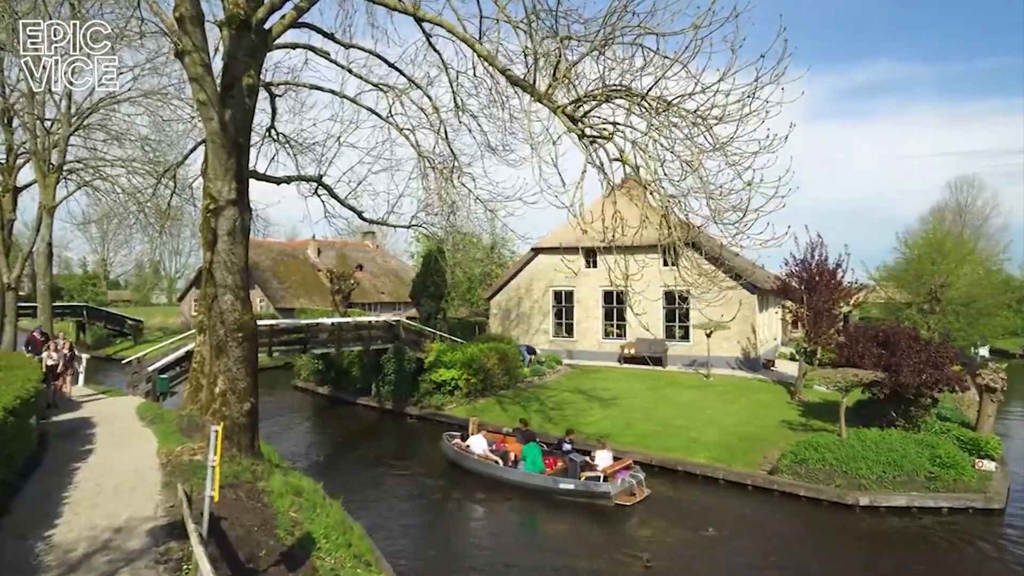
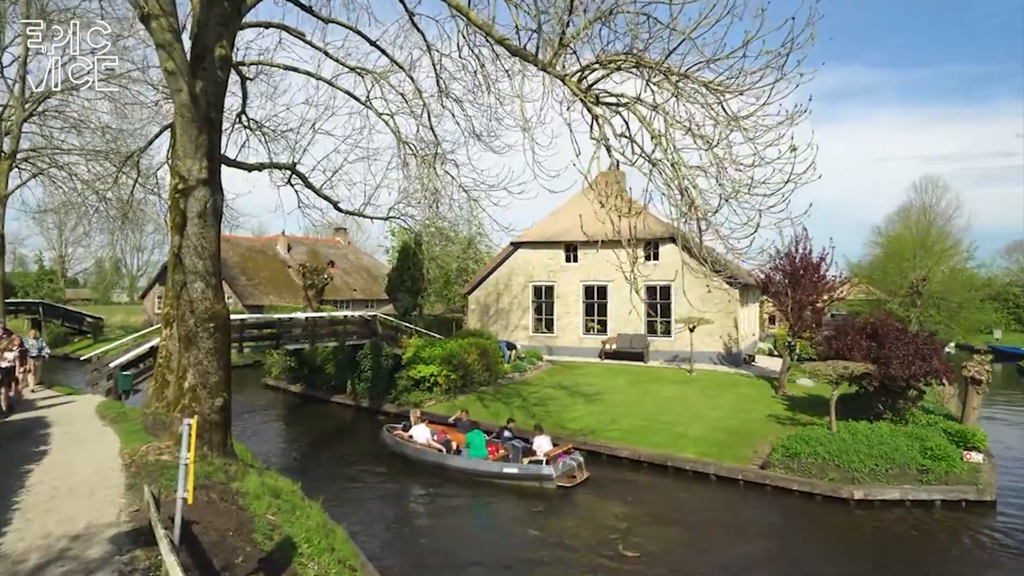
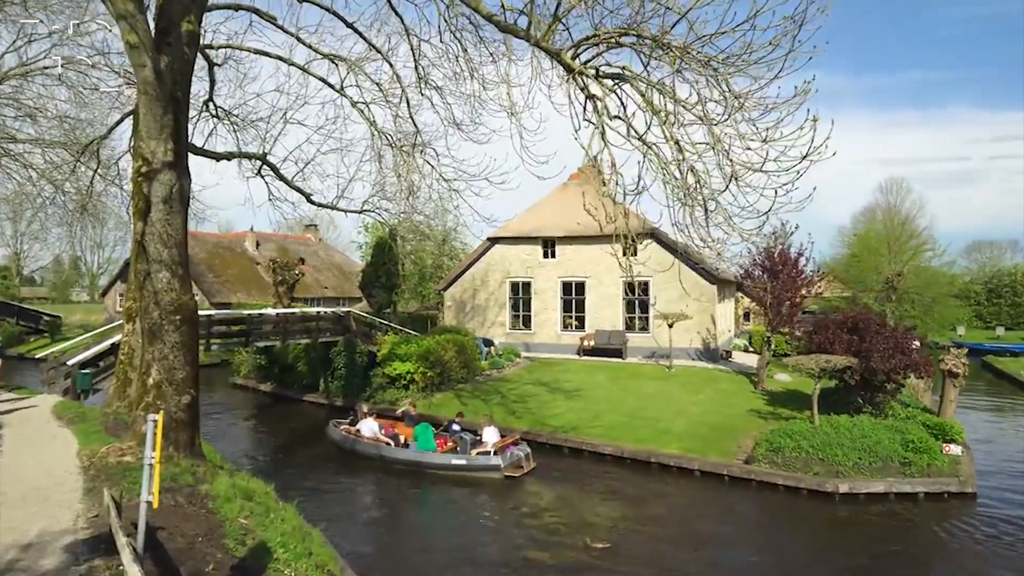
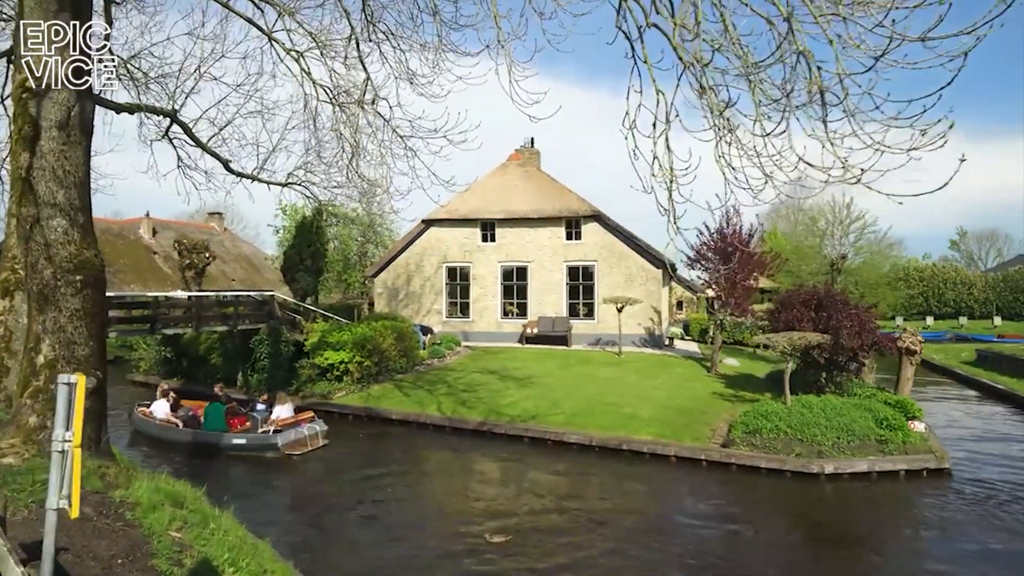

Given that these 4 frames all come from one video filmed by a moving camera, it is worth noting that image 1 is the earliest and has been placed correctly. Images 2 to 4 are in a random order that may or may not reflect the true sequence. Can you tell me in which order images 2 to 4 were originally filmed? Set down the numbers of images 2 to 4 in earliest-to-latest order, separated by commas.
2, 3, 4
